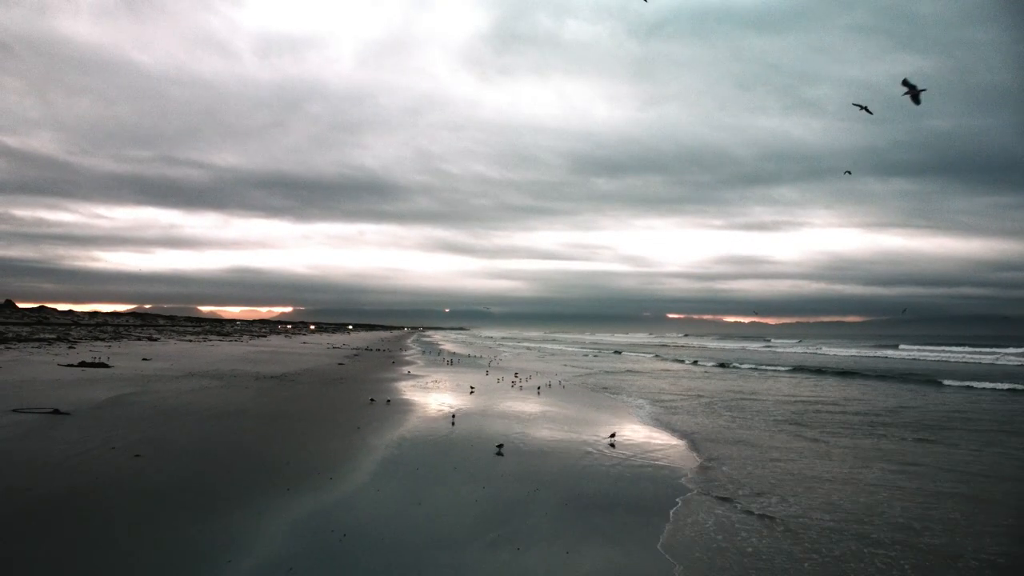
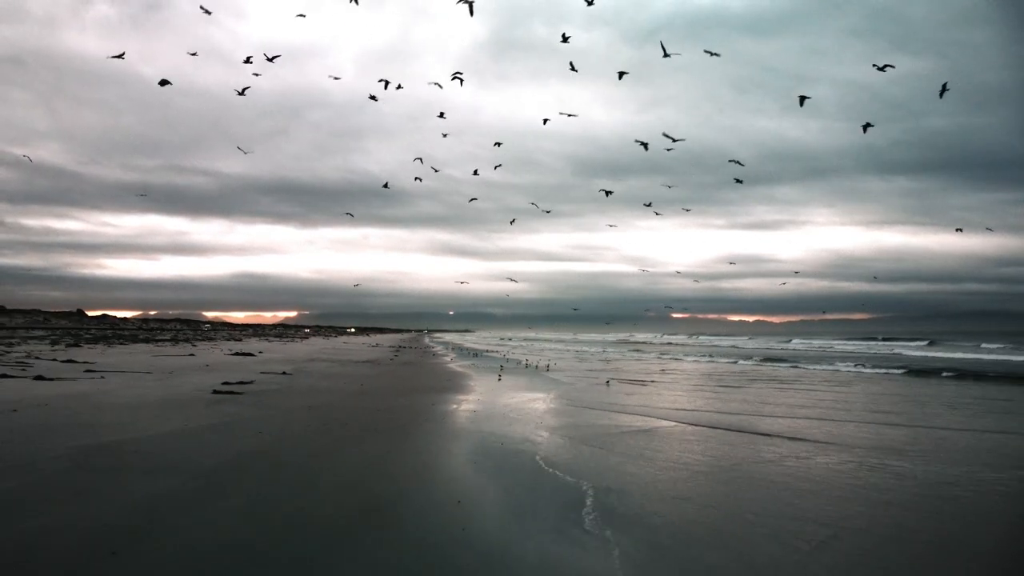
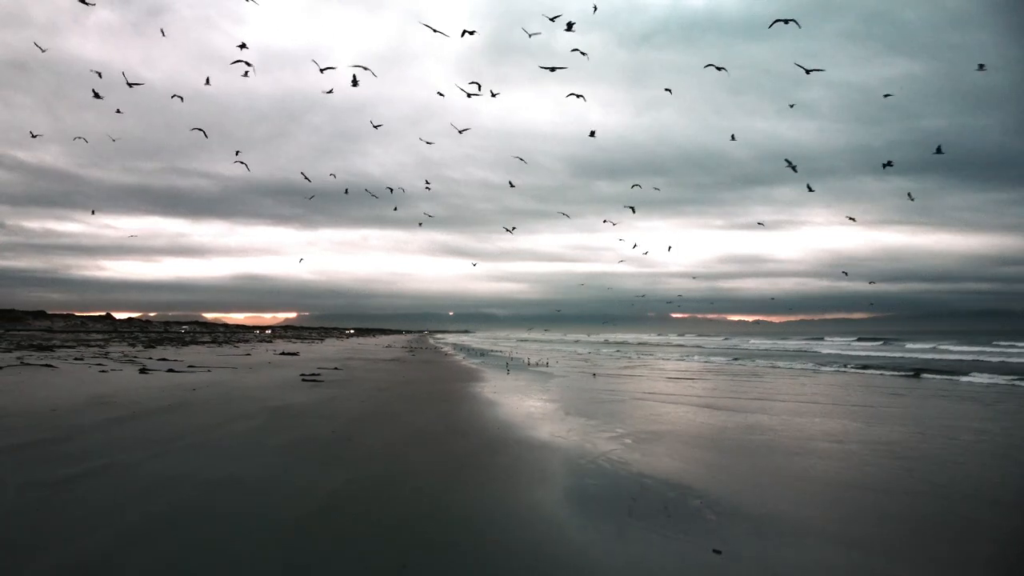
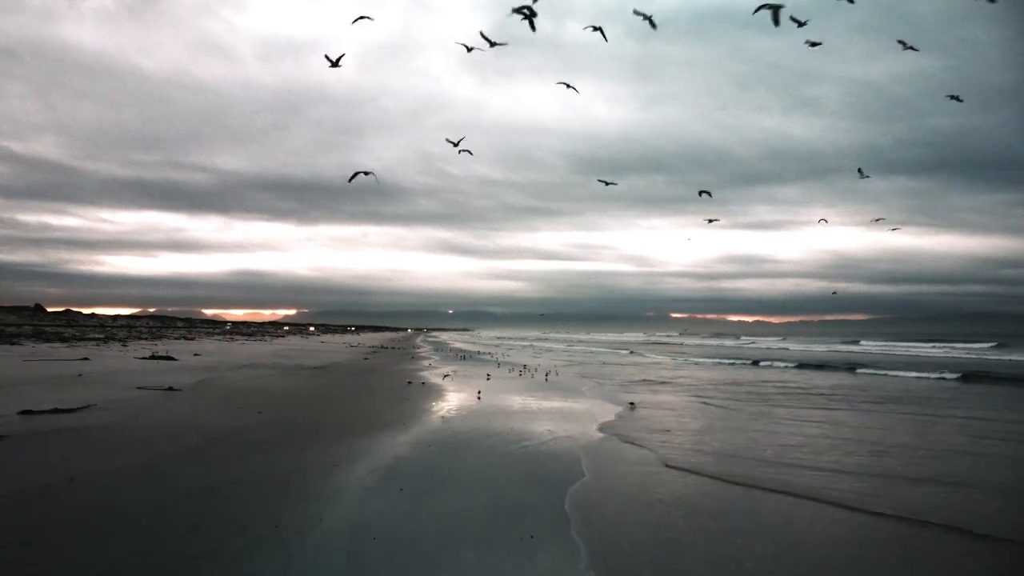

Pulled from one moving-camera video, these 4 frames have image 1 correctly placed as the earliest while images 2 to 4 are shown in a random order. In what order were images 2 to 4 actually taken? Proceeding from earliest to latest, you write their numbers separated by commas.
4, 2, 3
